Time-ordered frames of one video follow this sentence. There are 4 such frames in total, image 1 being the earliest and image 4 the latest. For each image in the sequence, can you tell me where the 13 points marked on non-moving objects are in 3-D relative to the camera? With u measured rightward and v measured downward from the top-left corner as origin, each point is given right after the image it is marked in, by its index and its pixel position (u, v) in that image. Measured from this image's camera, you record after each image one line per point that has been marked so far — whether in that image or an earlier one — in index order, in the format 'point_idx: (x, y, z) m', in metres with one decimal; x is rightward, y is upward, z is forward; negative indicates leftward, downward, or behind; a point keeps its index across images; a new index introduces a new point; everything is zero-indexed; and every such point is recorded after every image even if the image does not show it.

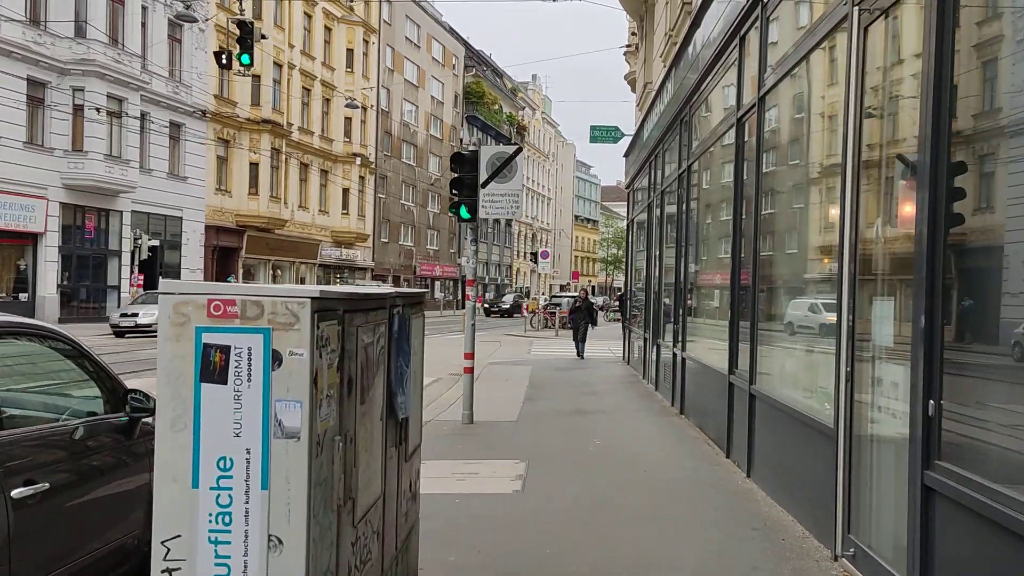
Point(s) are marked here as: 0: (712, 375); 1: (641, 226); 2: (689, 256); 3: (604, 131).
0: (+2.1, -1.0, +8.7) m
1: (+2.7, +1.3, +16.9) m
2: (+2.3, +0.4, +10.7) m
3: (+2.2, +3.7, +18.8) m
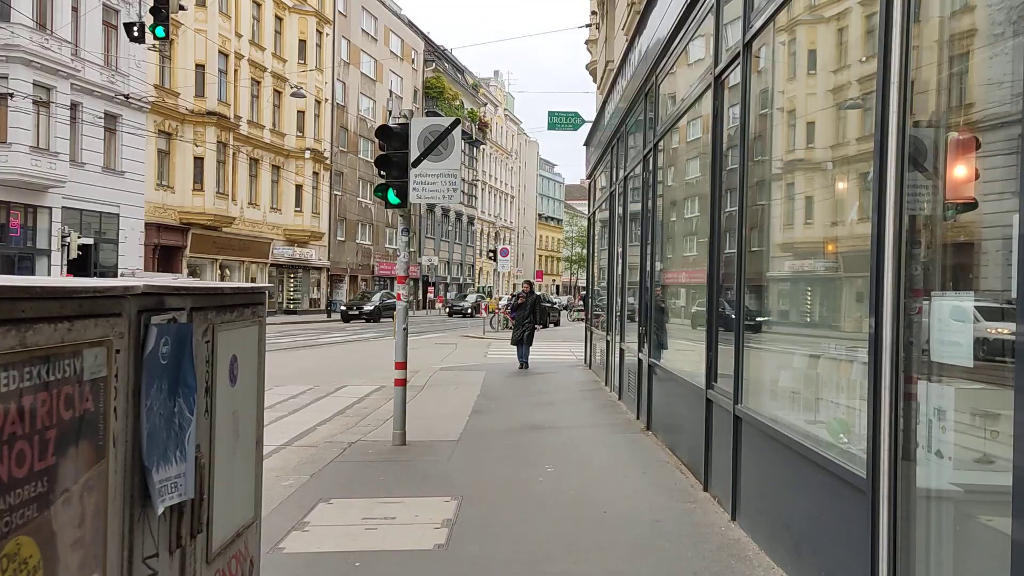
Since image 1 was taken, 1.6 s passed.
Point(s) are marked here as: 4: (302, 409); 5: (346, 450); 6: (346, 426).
0: (+1.5, -0.9, +7.4) m
1: (+1.8, +1.3, +15.7) m
2: (+1.6, +0.4, +9.5) m
3: (+1.1, +3.7, +17.5) m
4: (-3.0, -1.7, +11.4) m
5: (-1.7, -1.6, +8.0) m
6: (-2.0, -1.7, +9.7) m
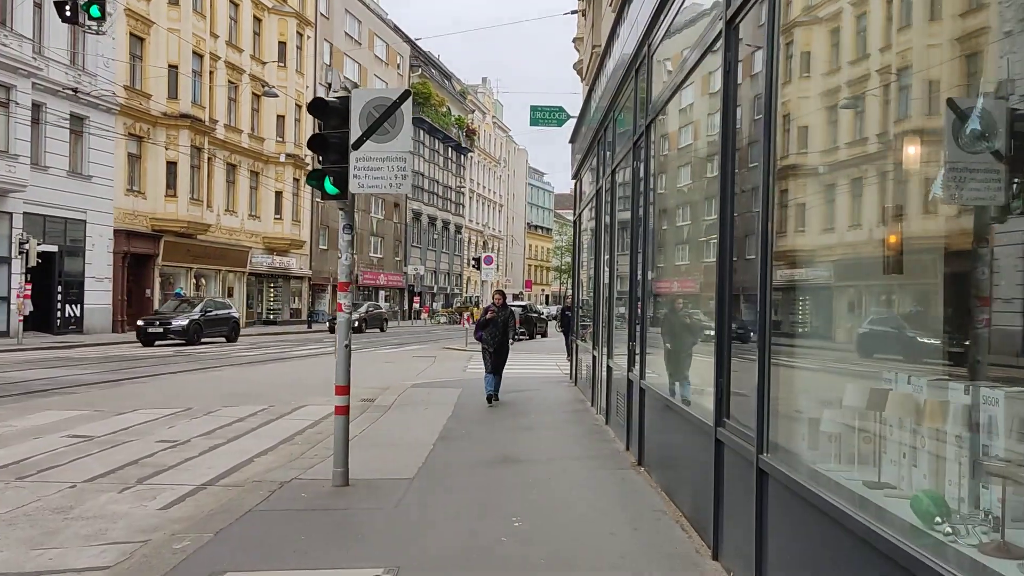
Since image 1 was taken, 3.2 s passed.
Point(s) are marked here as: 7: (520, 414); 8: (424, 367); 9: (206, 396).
0: (+1.3, -1.0, +6.1) m
1: (+1.4, +1.2, +14.3) m
2: (+1.3, +0.3, +8.1) m
3: (+0.7, +3.5, +16.2) m
4: (-3.3, -1.8, +9.9) m
5: (-2.0, -1.7, +6.6) m
6: (-2.3, -1.8, +8.3) m
7: (+0.1, -1.8, +11.6) m
8: (-2.2, -2.0, +20.0) m
9: (-5.0, -1.8, +13.0) m
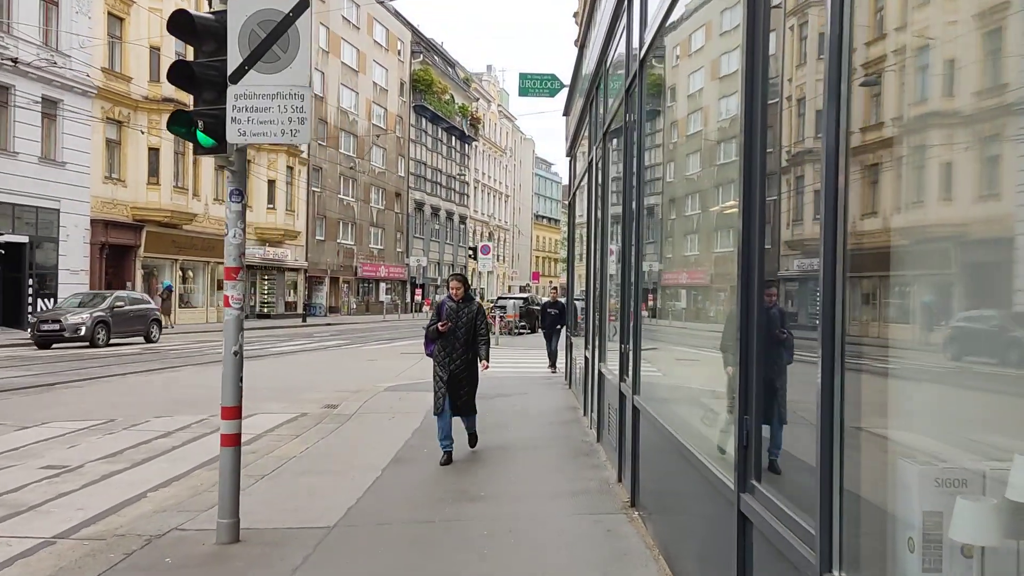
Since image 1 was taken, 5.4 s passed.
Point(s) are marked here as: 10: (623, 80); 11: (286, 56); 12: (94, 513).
0: (+0.9, -0.9, +4.3) m
1: (+1.1, +1.3, +12.6) m
2: (+1.0, +0.4, +6.4) m
3: (+0.5, +3.7, +14.4) m
4: (-3.6, -1.7, +8.2) m
5: (-2.3, -1.6, +4.9) m
6: (-2.6, -1.7, +6.6) m
7: (-0.1, -1.7, +9.9) m
8: (-2.4, -1.8, +18.3) m
9: (-5.2, -1.6, +11.3) m
10: (+1.1, +1.9, +7.7) m
11: (-1.3, +1.3, +4.6) m
12: (-3.1, -1.7, +5.9) m
